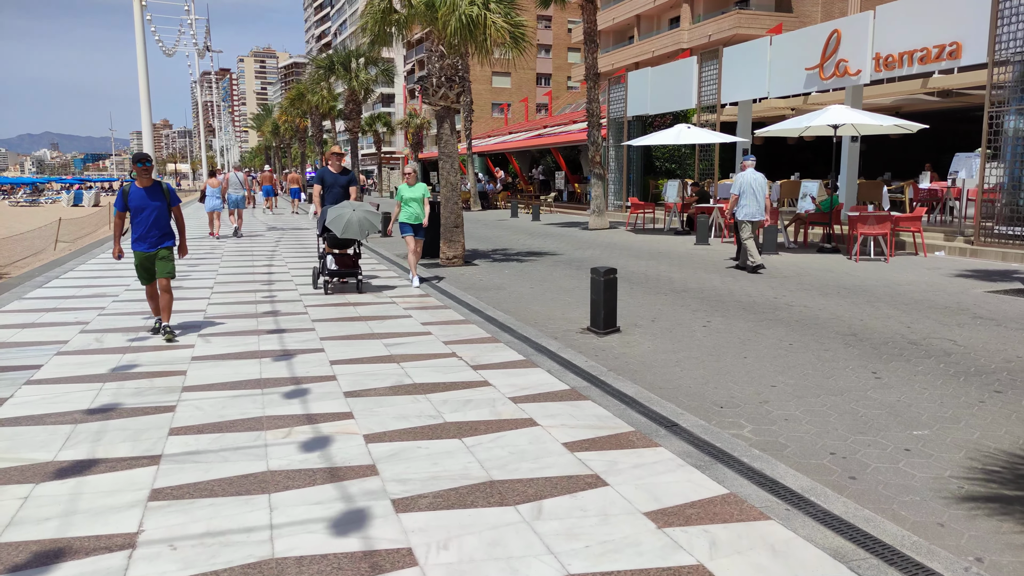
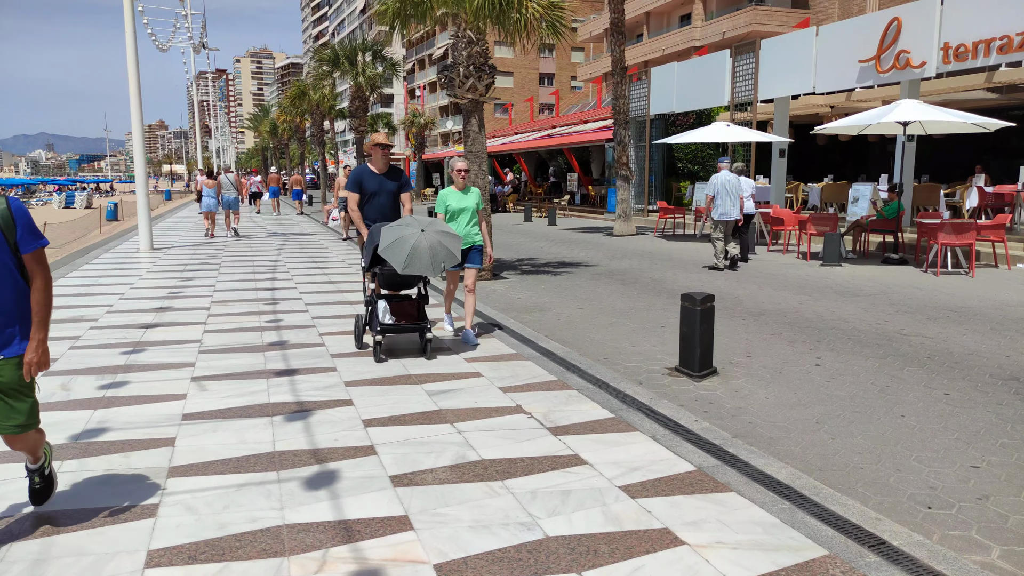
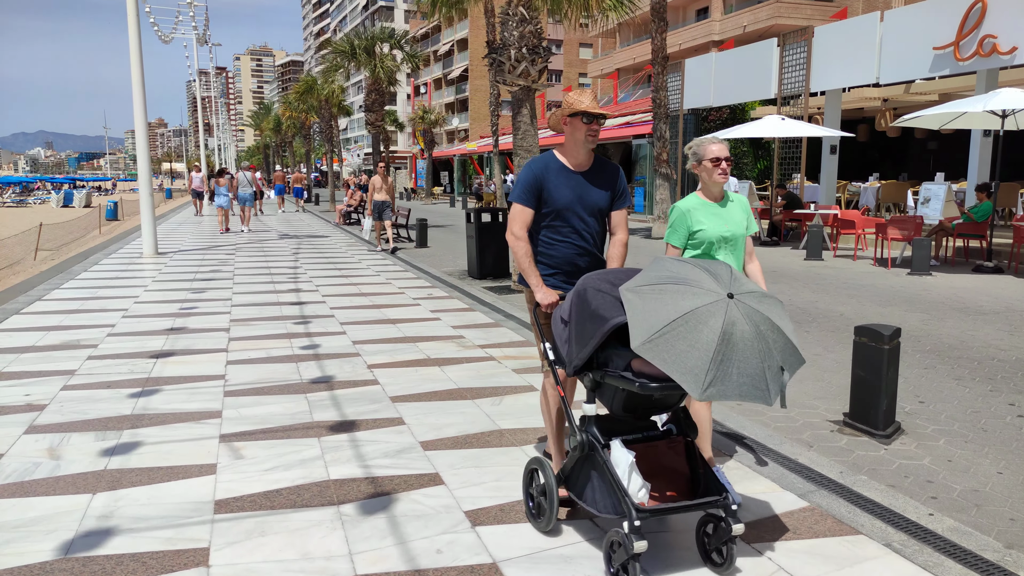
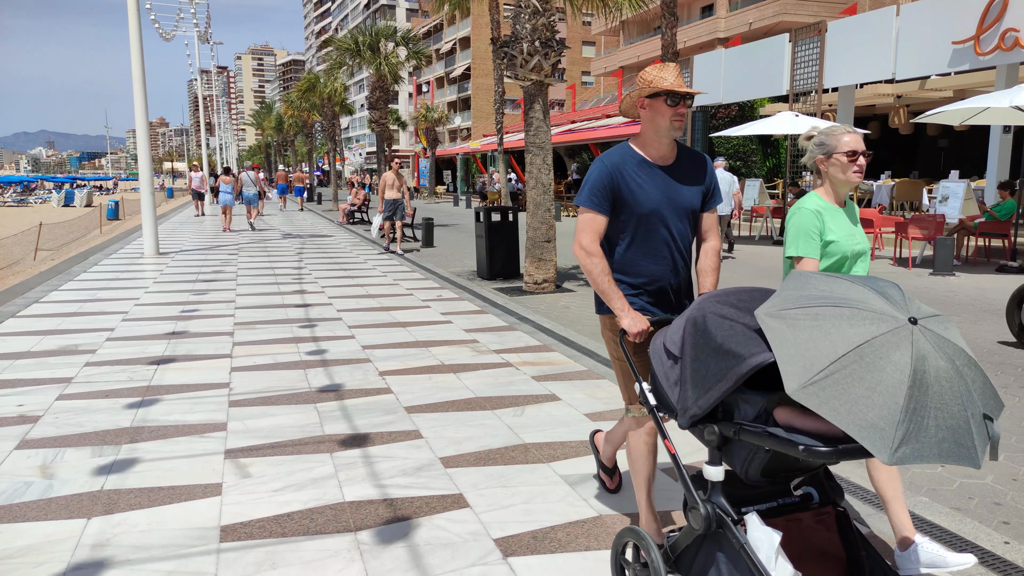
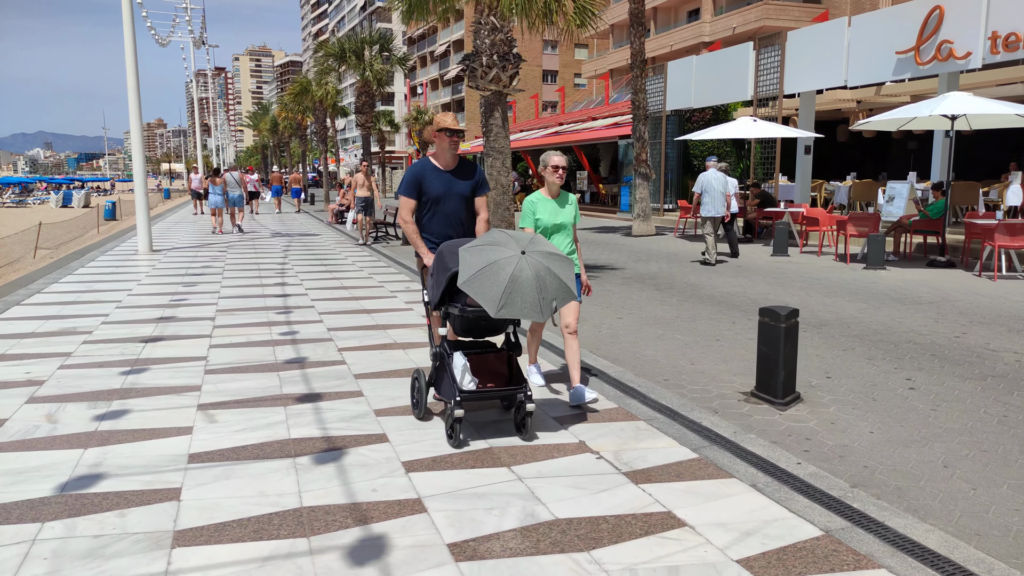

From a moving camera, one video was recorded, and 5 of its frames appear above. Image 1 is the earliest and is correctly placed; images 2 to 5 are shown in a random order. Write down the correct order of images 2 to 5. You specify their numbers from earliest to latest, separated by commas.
2, 5, 3, 4
